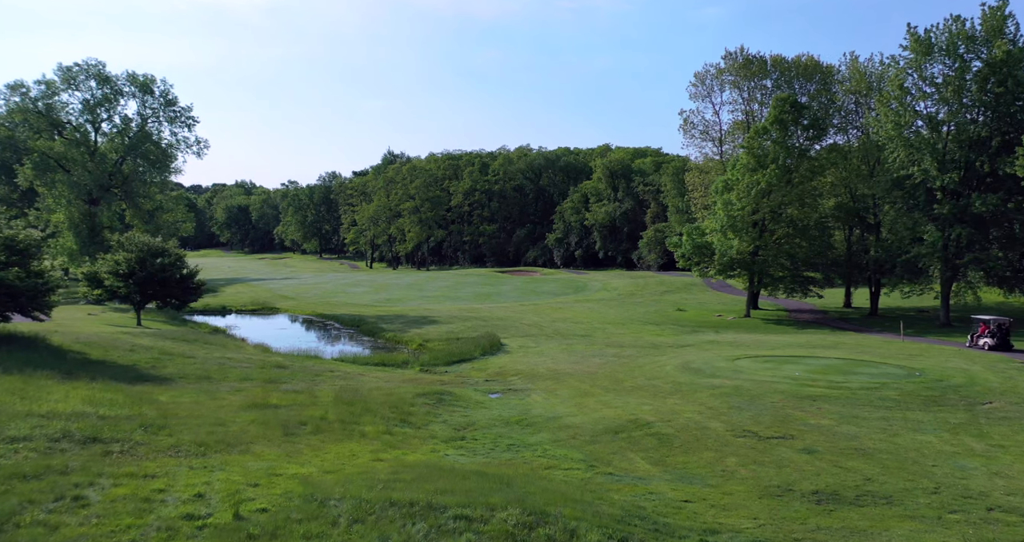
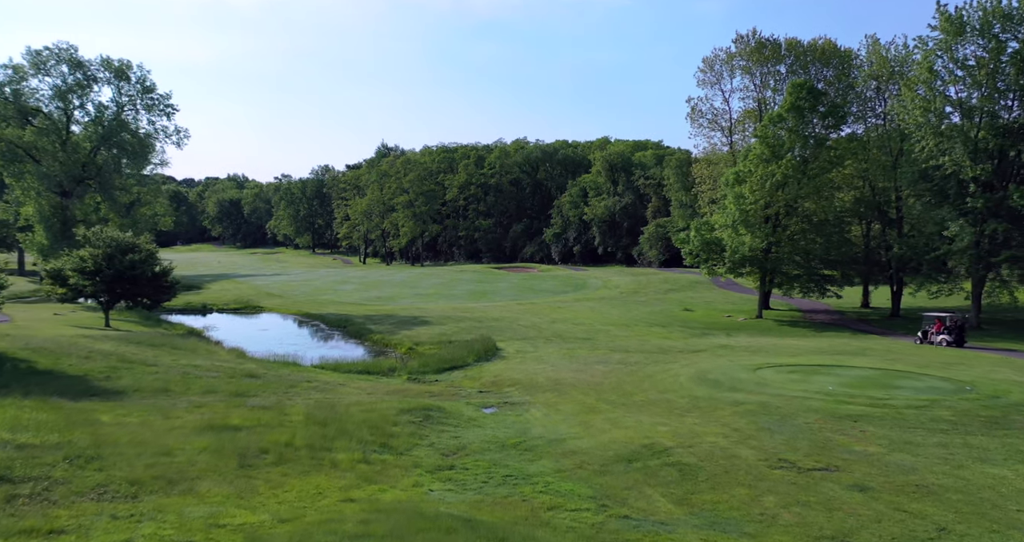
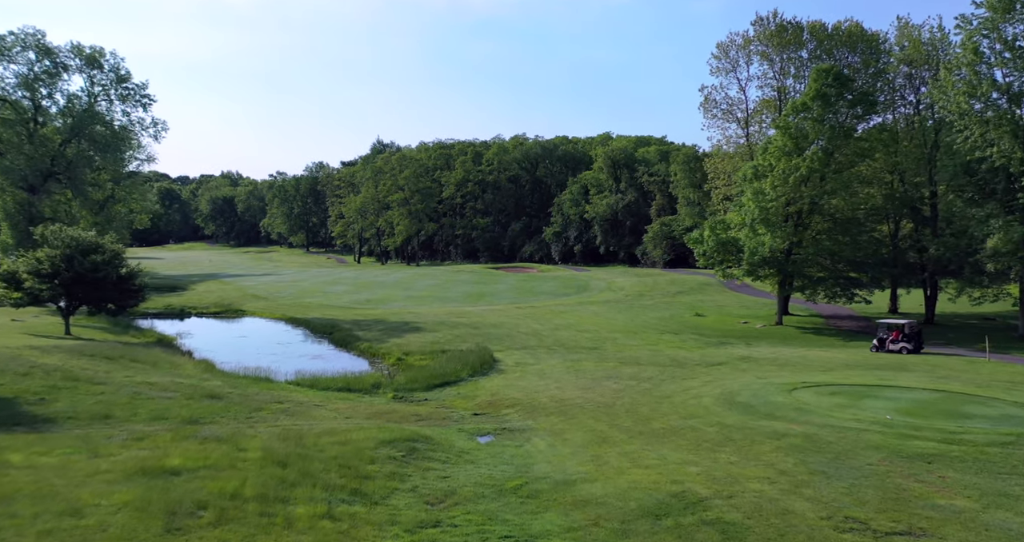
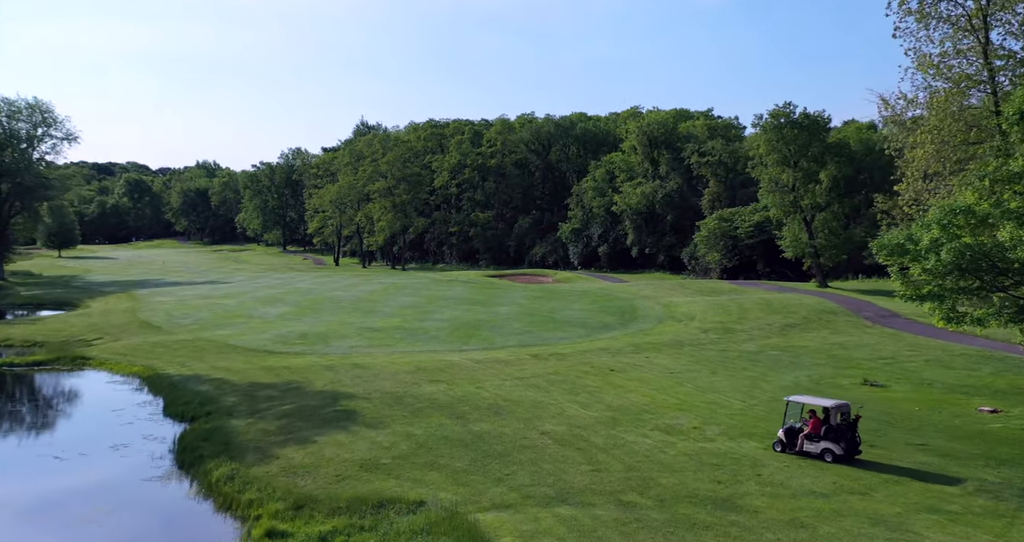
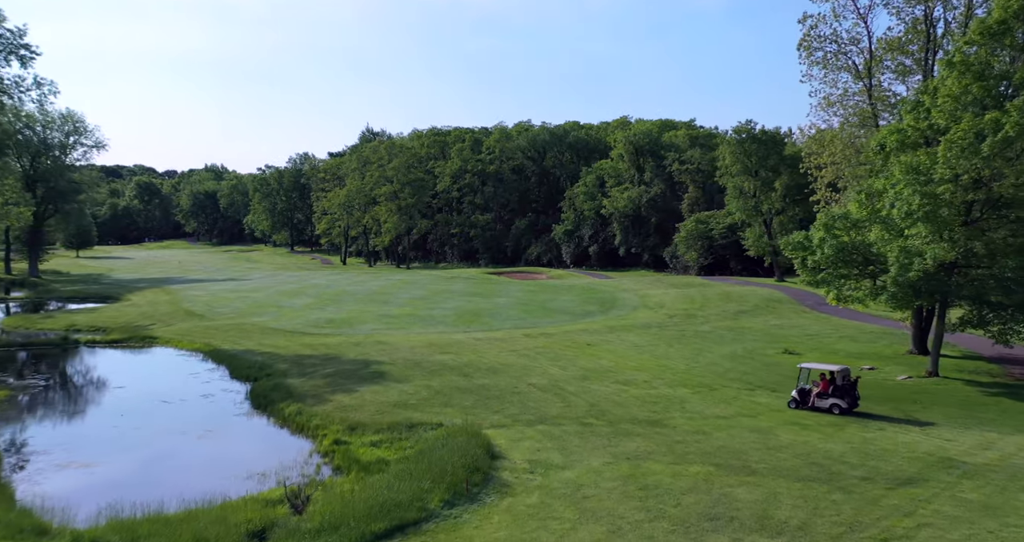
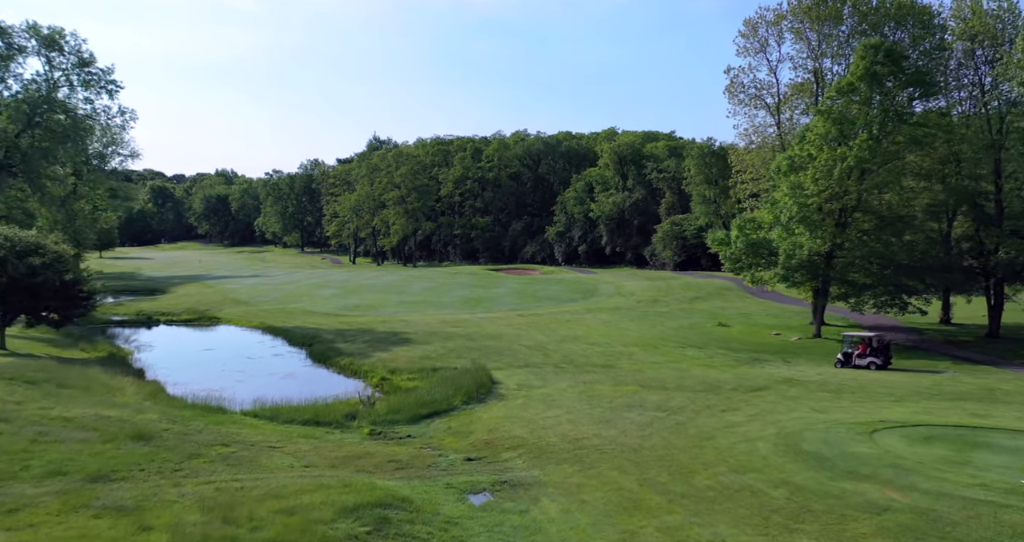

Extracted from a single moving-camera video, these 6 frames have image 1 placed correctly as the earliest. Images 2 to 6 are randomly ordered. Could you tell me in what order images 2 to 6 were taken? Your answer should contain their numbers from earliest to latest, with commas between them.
2, 3, 6, 5, 4
